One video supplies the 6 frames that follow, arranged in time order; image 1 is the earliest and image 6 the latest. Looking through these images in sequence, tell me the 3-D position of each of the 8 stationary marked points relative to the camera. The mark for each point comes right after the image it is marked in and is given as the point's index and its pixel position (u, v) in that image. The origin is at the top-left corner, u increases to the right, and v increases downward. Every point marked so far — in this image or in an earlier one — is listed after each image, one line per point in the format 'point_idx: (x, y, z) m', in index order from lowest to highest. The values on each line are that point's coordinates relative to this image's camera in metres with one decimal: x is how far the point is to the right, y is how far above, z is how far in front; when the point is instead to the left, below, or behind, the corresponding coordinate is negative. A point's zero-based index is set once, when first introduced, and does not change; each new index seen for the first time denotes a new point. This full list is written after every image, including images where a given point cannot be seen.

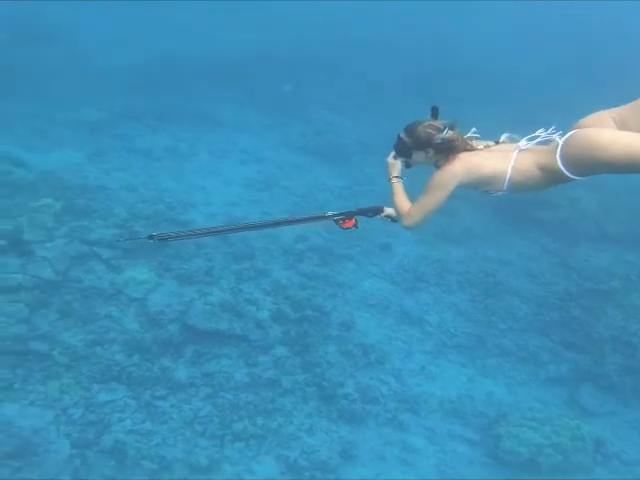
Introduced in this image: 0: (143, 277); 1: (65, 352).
0: (-2.3, -0.5, +11.4) m
1: (-2.8, -1.3, +9.5) m
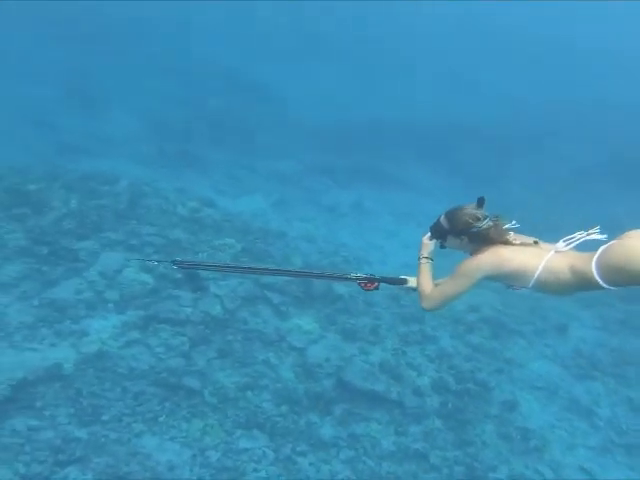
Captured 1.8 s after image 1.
0: (-0.1, -1.2, +11.2) m
1: (-1.1, -1.7, +9.4) m
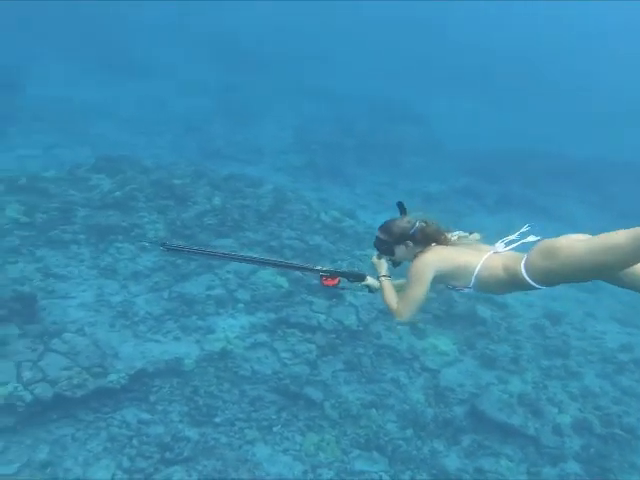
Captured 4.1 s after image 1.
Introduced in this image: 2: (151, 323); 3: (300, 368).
0: (+1.5, -1.4, +10.4) m
1: (+0.2, -1.7, +8.8) m
2: (-2.0, -1.0, +9.8) m
3: (-0.2, -1.4, +9.2) m
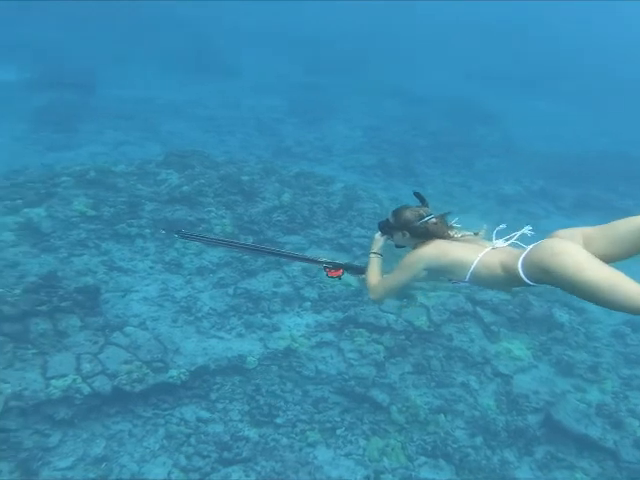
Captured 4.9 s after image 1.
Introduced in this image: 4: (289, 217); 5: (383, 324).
0: (+2.3, -1.4, +9.9) m
1: (+0.8, -1.7, +8.4) m
2: (-1.2, -0.9, +9.6) m
3: (+0.5, -1.4, +8.9) m
4: (-0.5, +0.3, +12.7) m
5: (+0.7, -1.0, +9.6) m
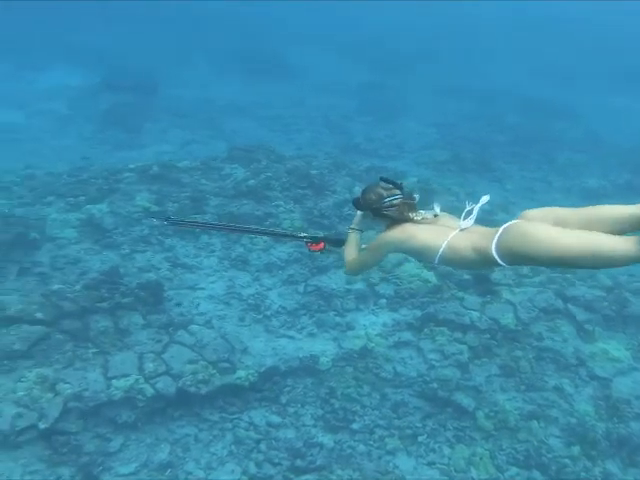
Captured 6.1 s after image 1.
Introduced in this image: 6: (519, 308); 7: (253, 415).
0: (+3.2, -1.3, +9.1) m
1: (+1.6, -1.6, +7.7) m
2: (-0.4, -0.8, +9.0) m
3: (+1.2, -1.3, +8.2) m
4: (+0.5, +0.4, +12.1) m
5: (+1.5, -0.9, +8.9) m
6: (+2.2, -0.8, +9.4) m
7: (-0.6, -1.5, +7.3) m
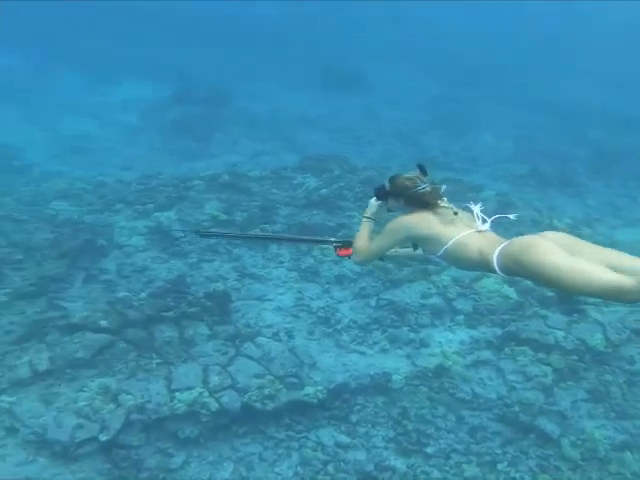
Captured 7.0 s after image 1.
0: (+3.9, -1.4, +8.4) m
1: (+2.2, -1.7, +7.1) m
2: (+0.4, -0.9, +8.6) m
3: (+1.9, -1.4, +7.6) m
4: (+1.6, +0.2, +11.6) m
5: (+2.2, -1.0, +8.3) m
6: (+3.0, -0.9, +8.7) m
7: (0.0, -1.6, +6.9) m
